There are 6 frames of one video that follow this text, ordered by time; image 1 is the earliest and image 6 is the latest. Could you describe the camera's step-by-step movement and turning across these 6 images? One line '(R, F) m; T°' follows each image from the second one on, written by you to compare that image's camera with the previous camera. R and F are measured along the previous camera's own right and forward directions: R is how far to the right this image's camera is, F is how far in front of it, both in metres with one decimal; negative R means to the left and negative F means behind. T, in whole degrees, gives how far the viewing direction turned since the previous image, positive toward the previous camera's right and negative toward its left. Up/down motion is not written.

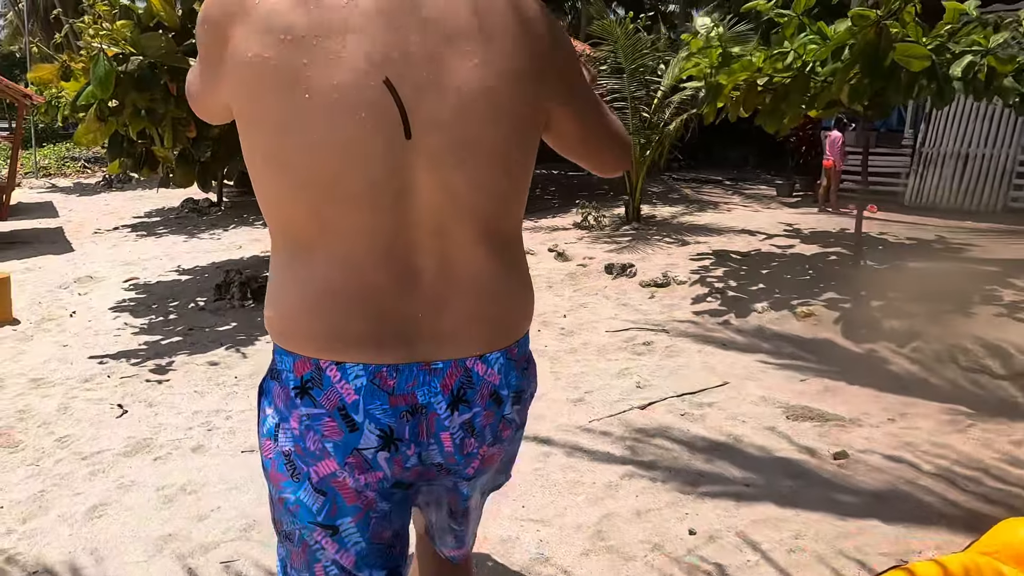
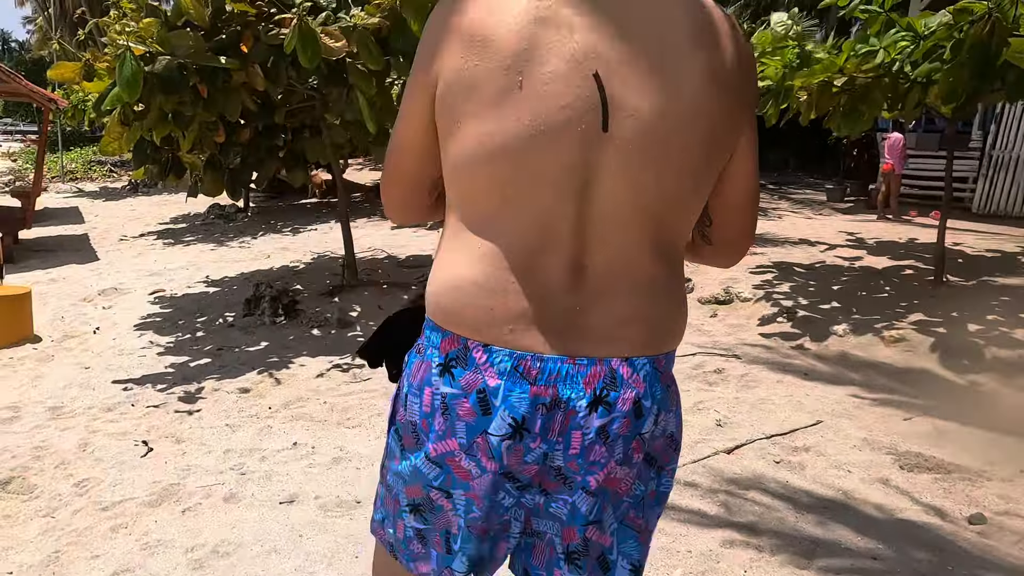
(-0.2, +0.4) m; -2°
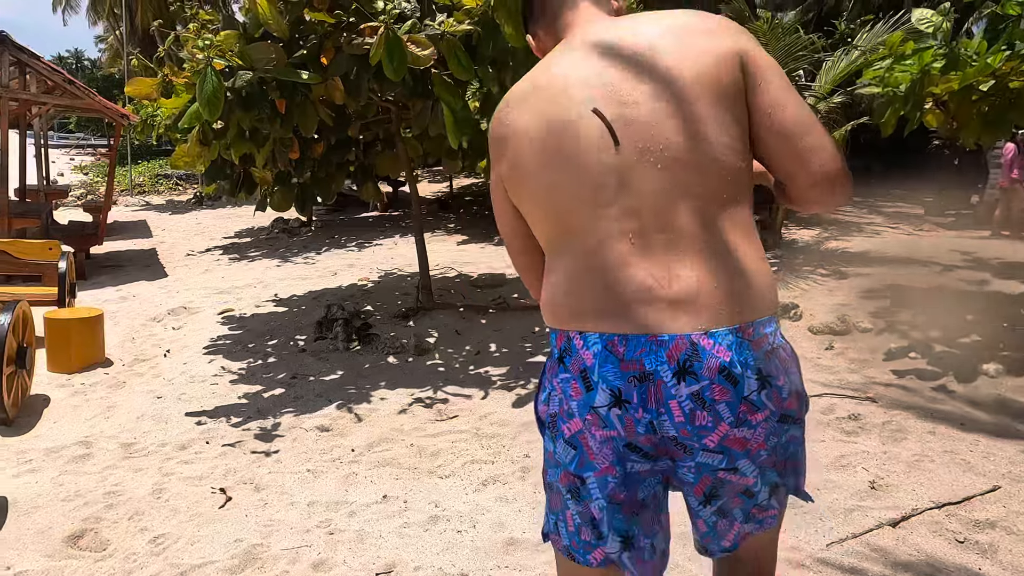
(-0.3, +0.4) m; -4°
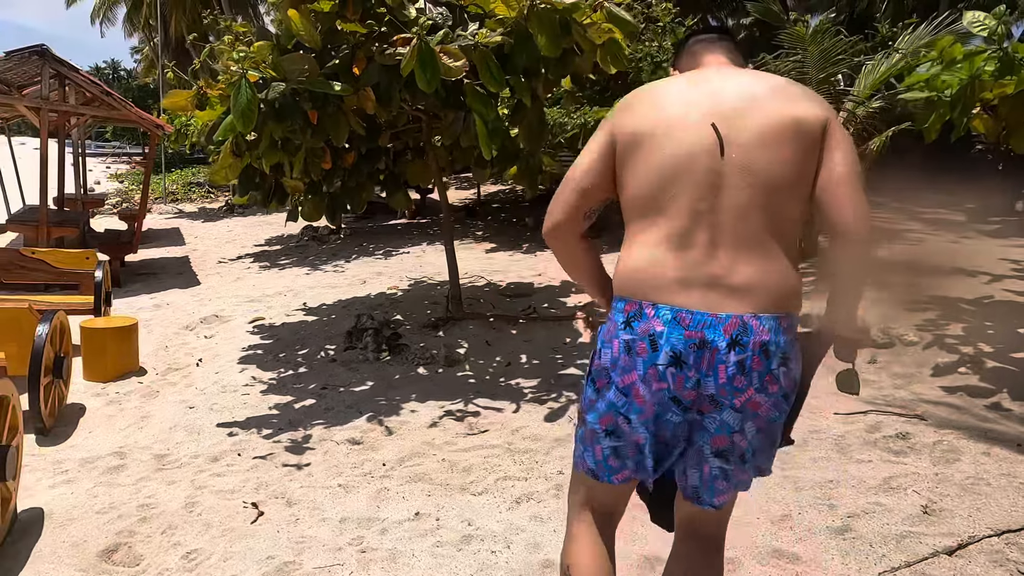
(0.0, +0.1) m; -2°
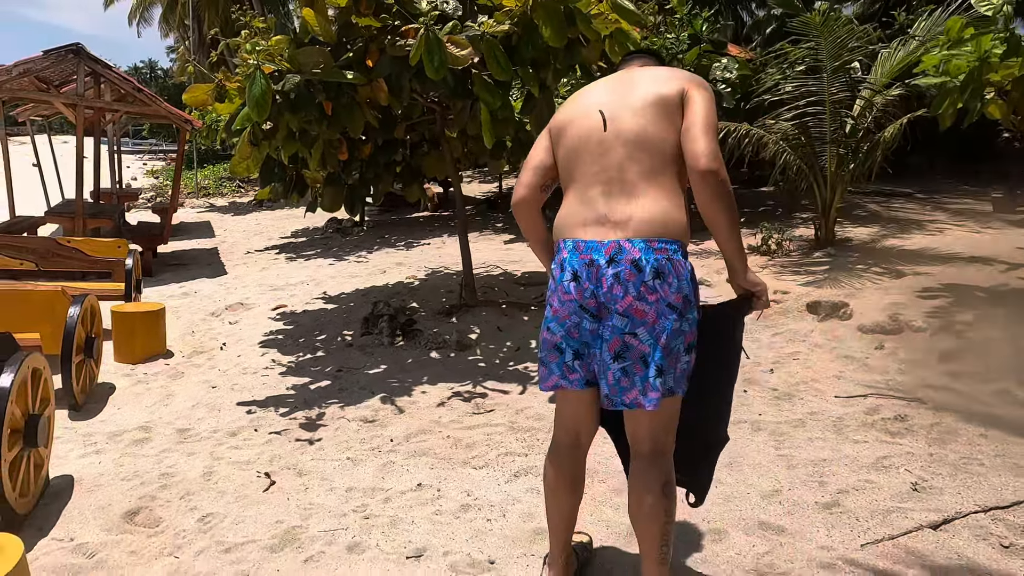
(+0.1, -0.1) m; -2°
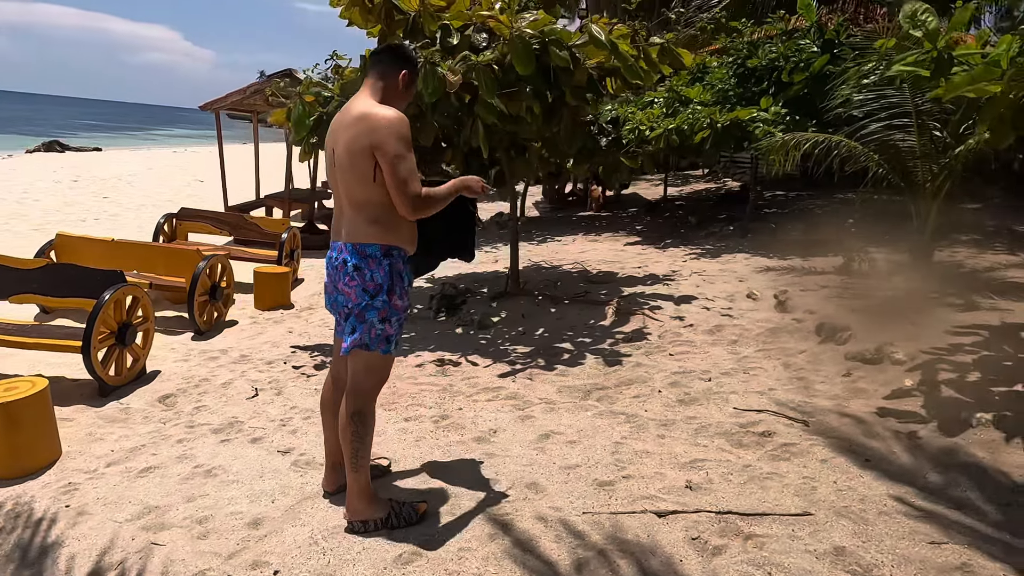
(+2.1, -0.3) m; -22°
